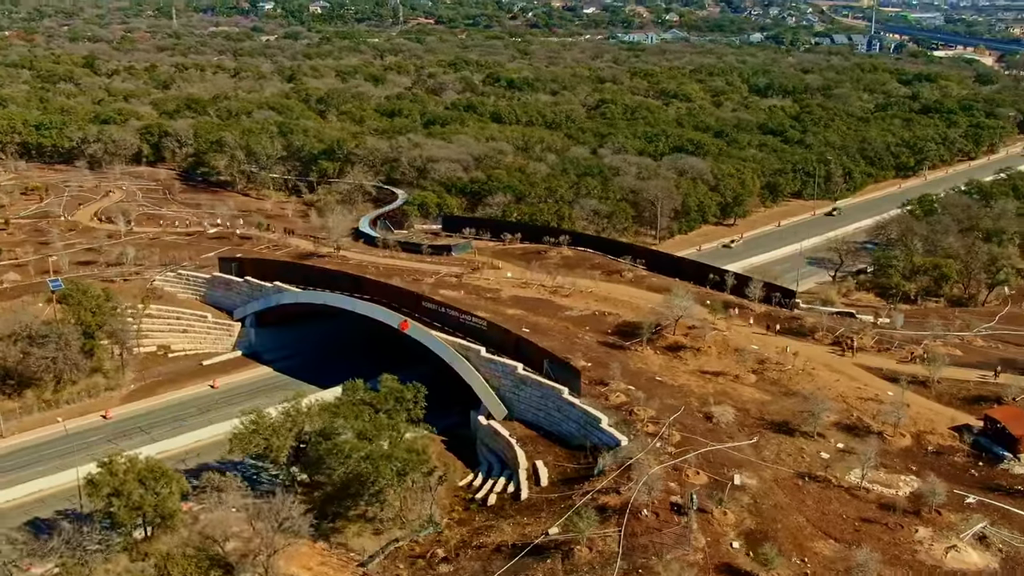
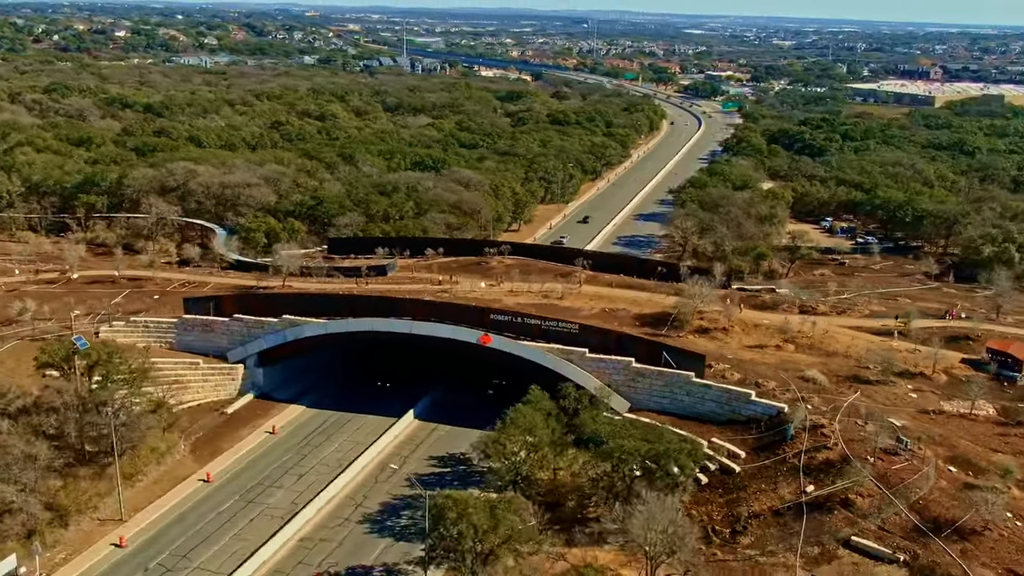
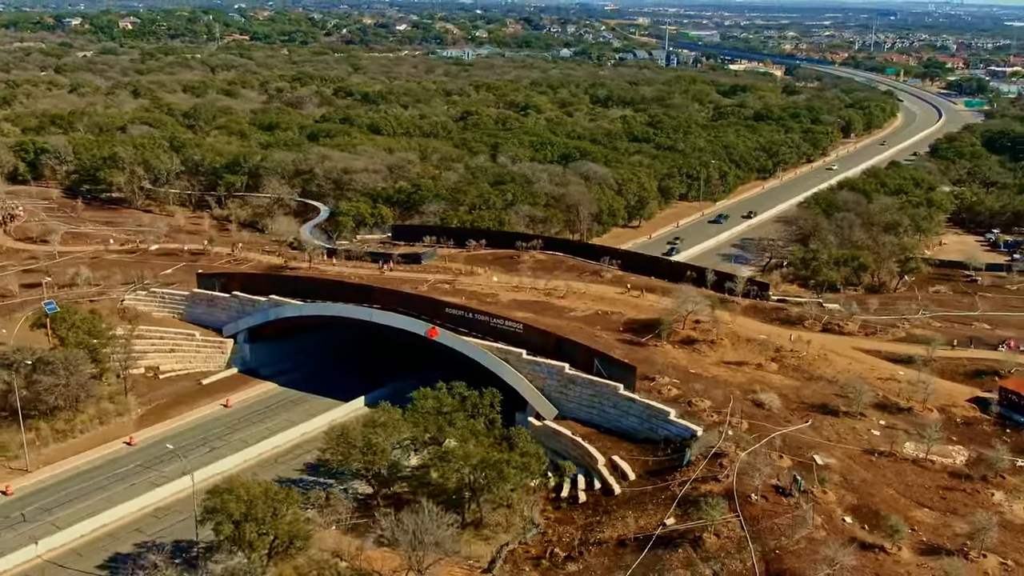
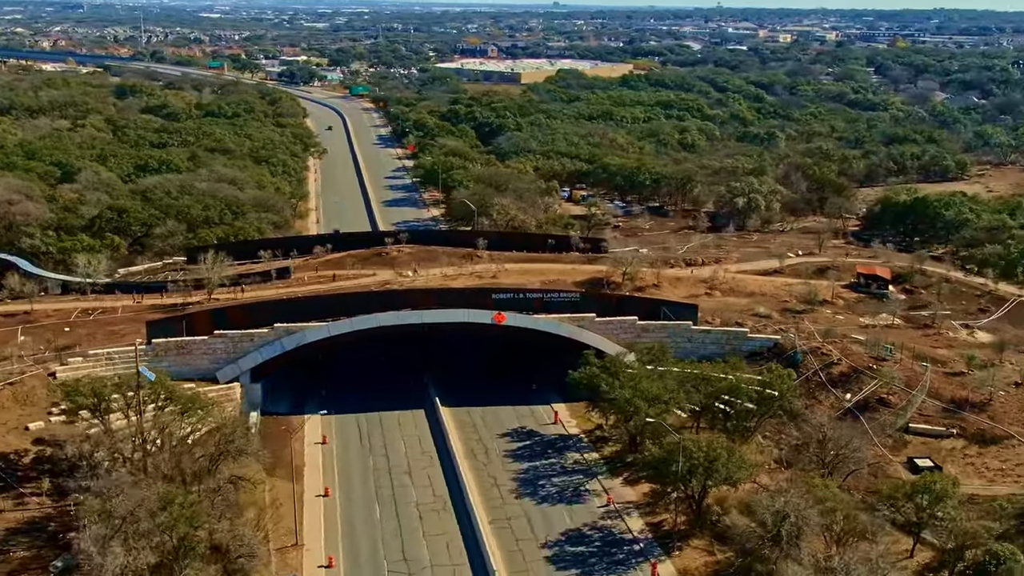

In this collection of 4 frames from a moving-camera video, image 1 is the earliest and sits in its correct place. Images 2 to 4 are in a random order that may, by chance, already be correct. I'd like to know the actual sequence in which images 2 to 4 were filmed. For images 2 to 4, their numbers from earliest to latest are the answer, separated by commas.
3, 2, 4
